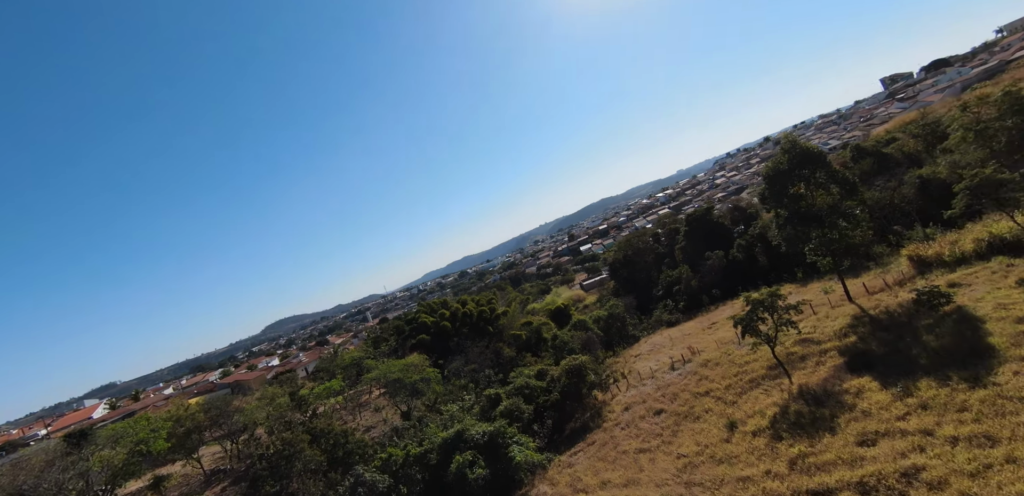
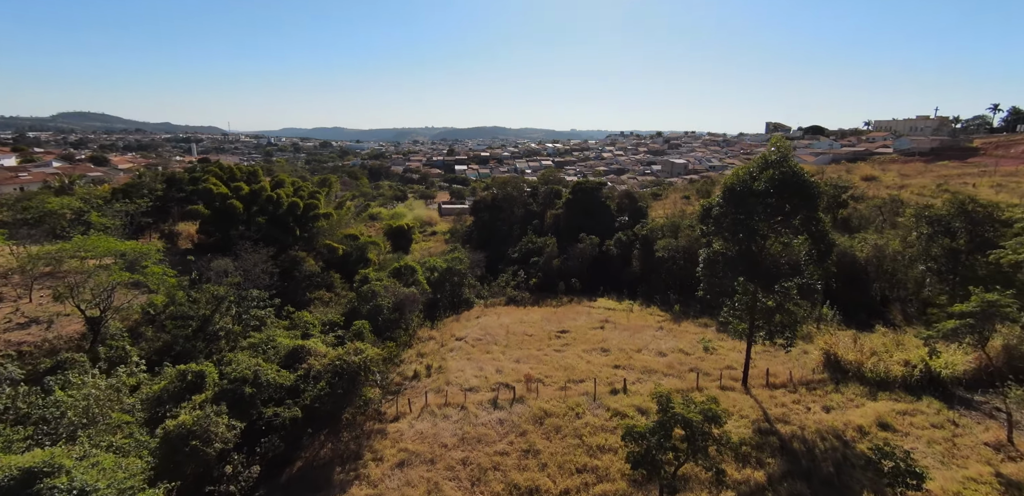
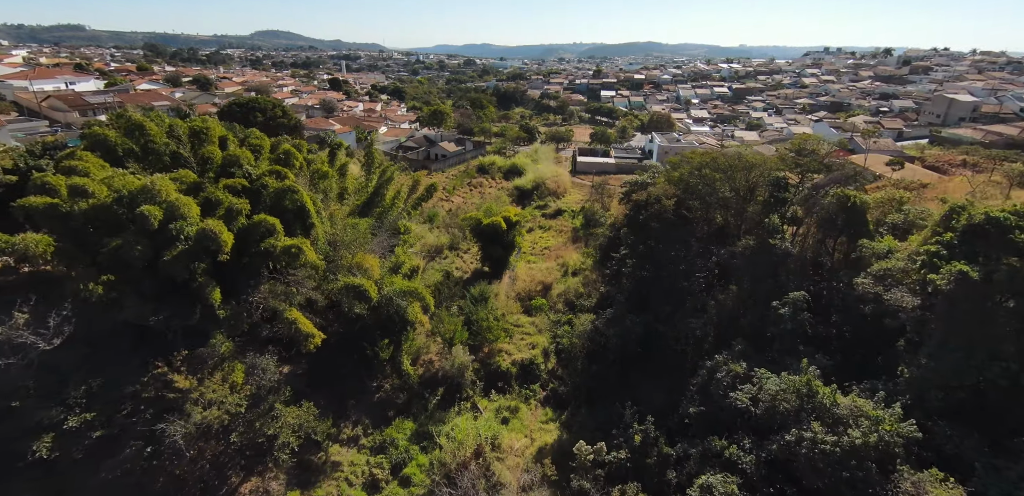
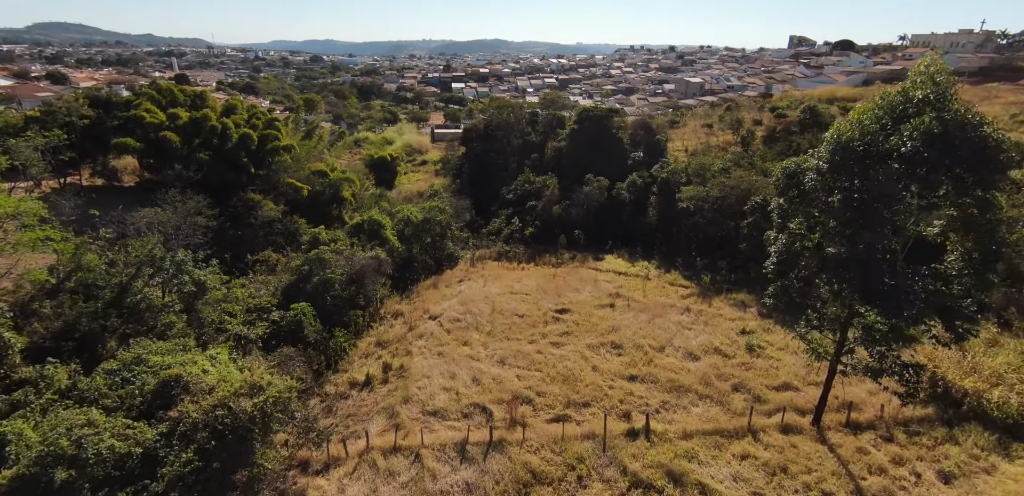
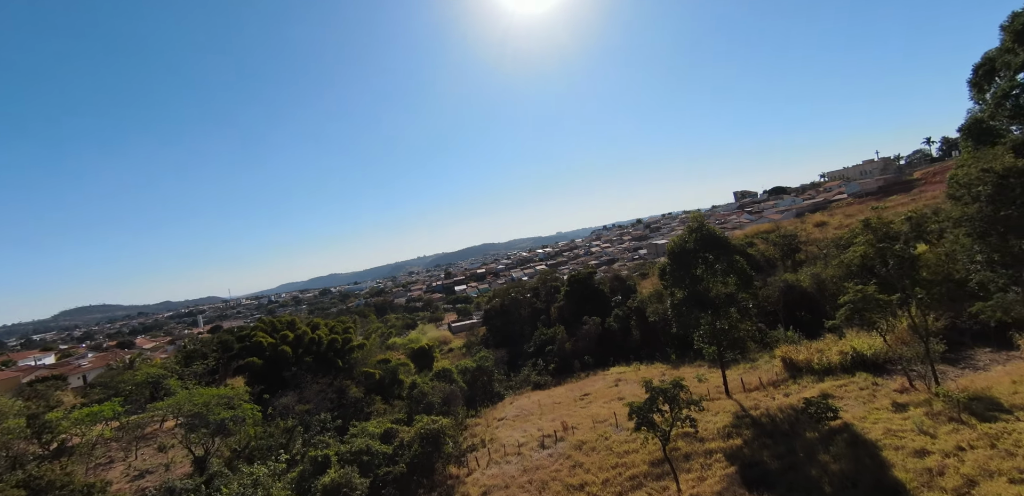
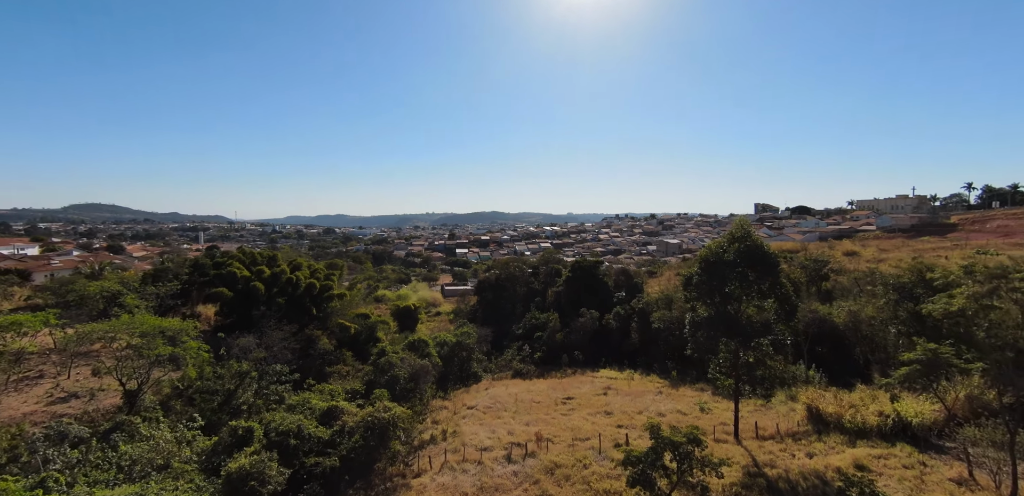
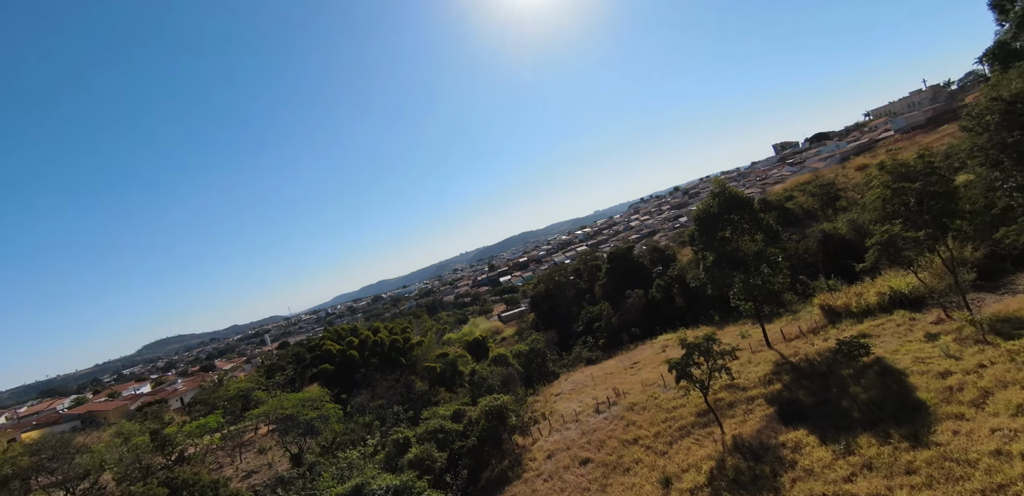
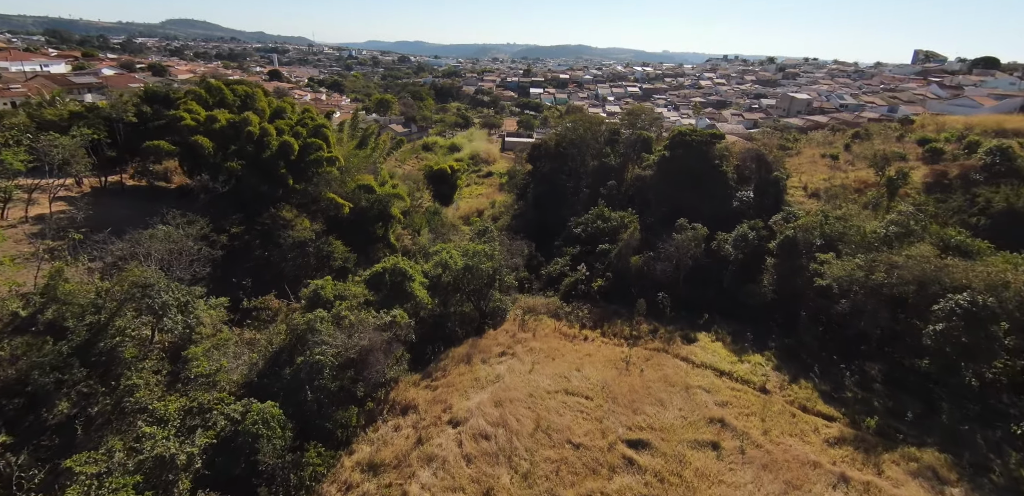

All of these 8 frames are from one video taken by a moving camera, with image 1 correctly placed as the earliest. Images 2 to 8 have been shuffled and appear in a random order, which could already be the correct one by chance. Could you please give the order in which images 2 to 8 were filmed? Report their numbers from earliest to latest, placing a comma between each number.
7, 5, 6, 2, 4, 8, 3
